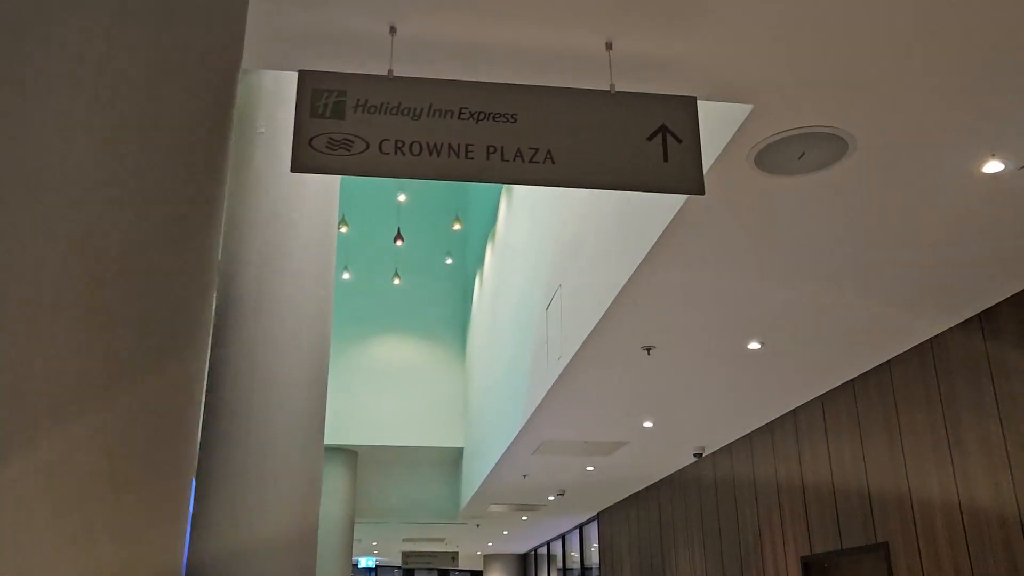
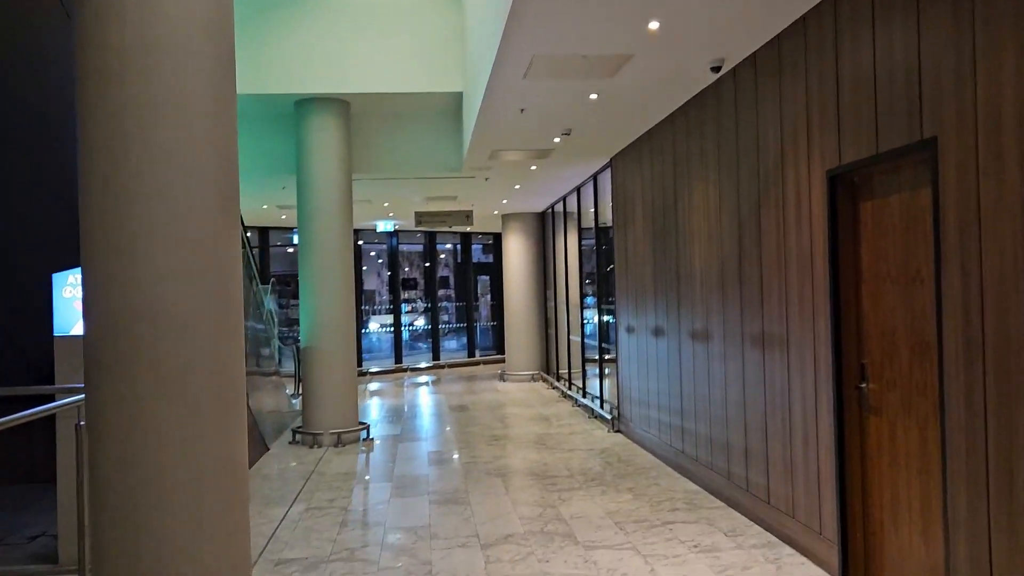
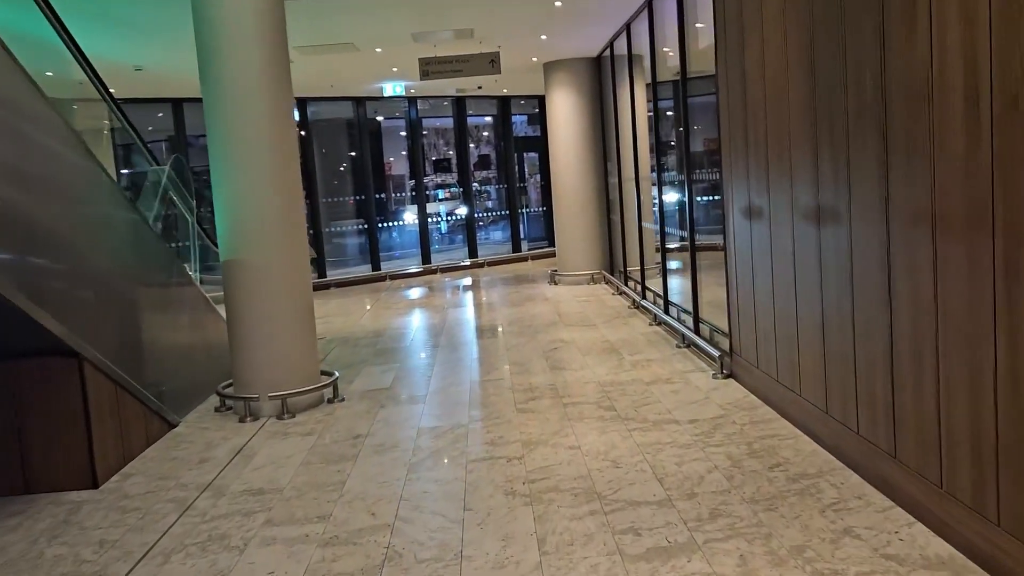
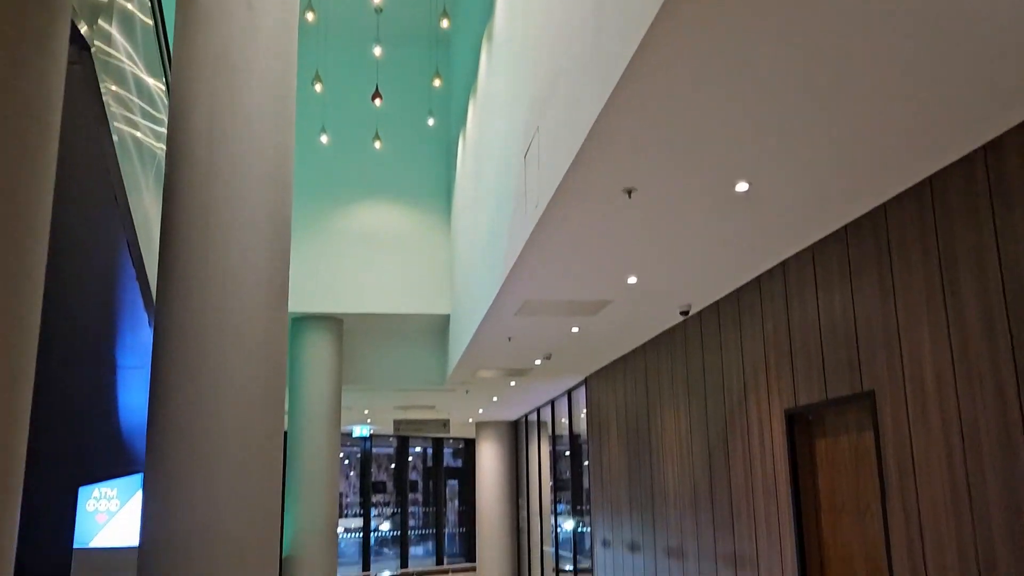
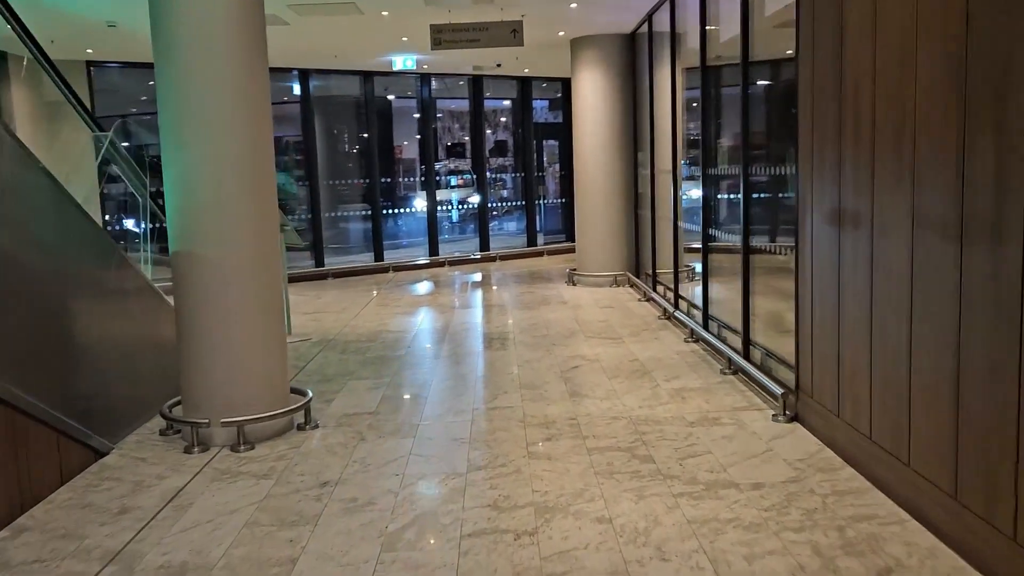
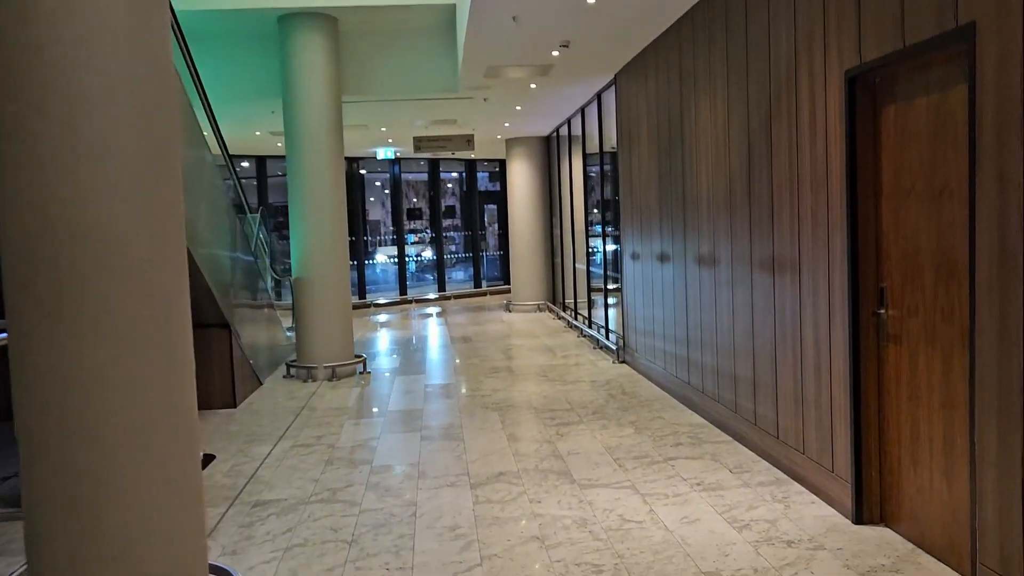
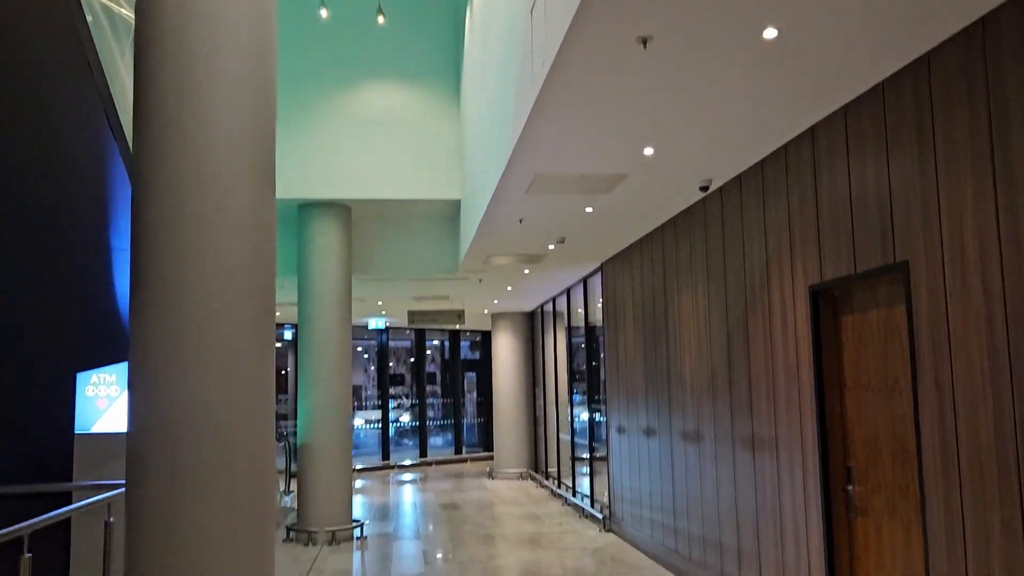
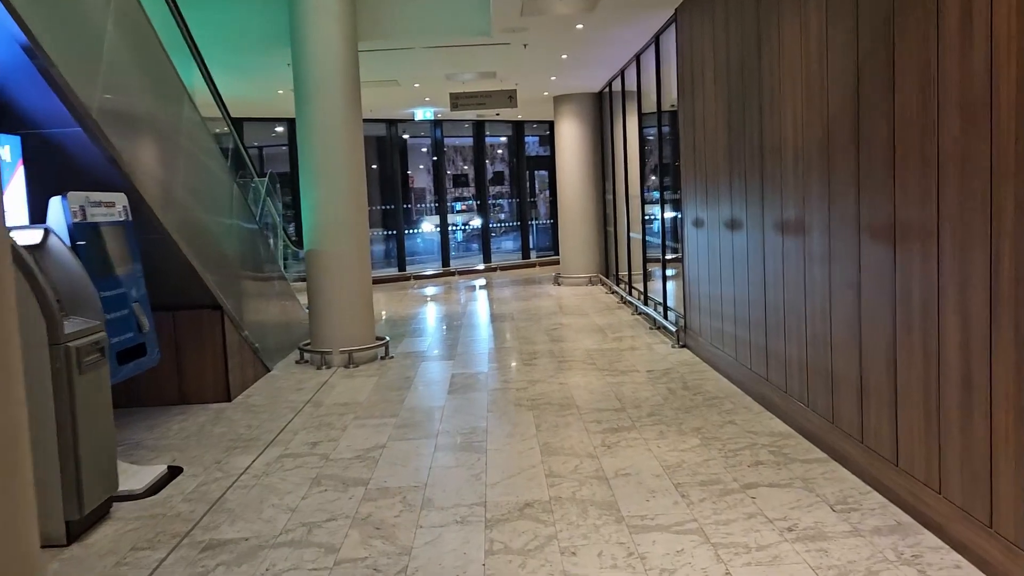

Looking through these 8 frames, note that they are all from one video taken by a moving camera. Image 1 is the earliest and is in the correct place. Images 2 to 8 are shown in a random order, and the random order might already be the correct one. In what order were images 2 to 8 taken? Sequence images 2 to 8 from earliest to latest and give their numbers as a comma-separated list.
4, 7, 2, 6, 8, 3, 5
